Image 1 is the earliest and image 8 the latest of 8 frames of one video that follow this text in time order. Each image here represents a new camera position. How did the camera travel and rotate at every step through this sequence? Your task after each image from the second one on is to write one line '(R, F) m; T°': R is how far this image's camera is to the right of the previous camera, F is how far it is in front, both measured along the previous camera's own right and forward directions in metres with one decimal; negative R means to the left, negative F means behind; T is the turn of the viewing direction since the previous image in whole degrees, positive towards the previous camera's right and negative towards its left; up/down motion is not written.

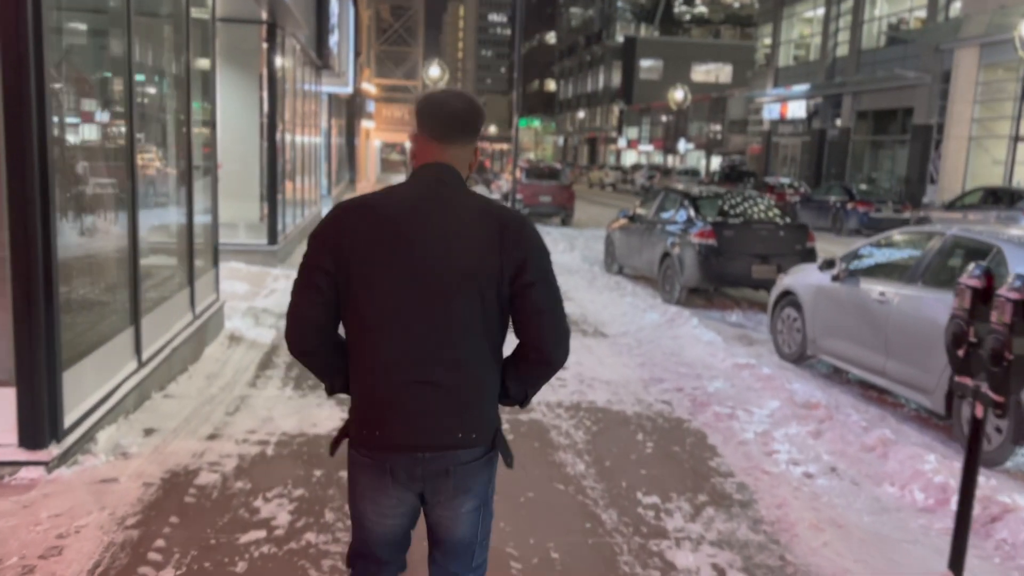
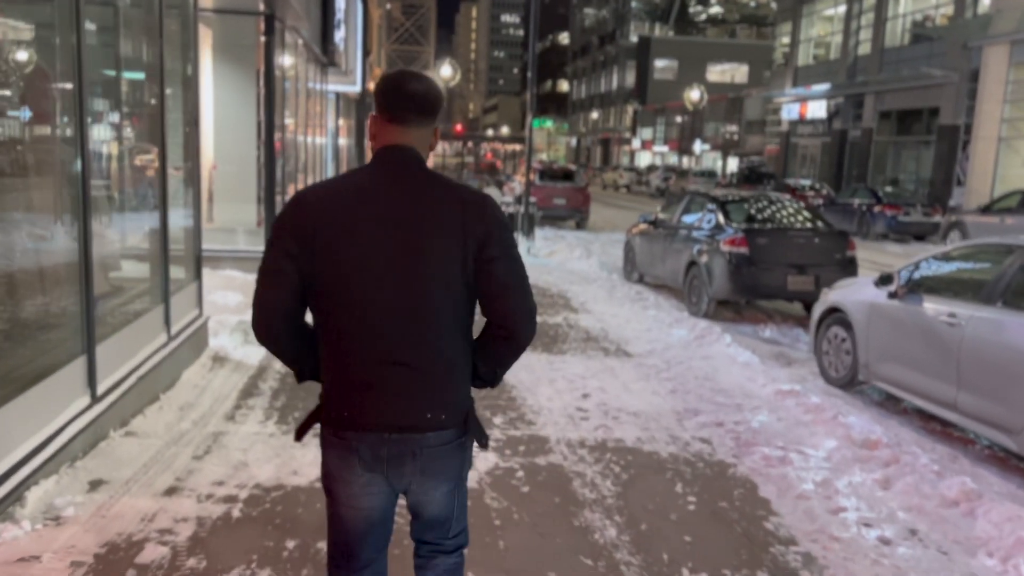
(0.0, +0.9) m; -1°
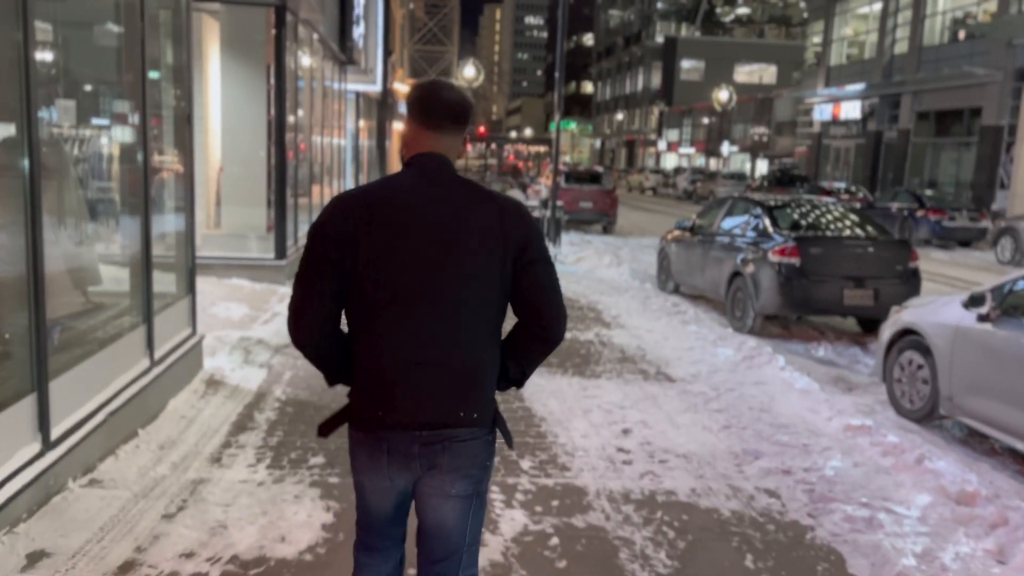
(-0.1, +0.9) m; -2°
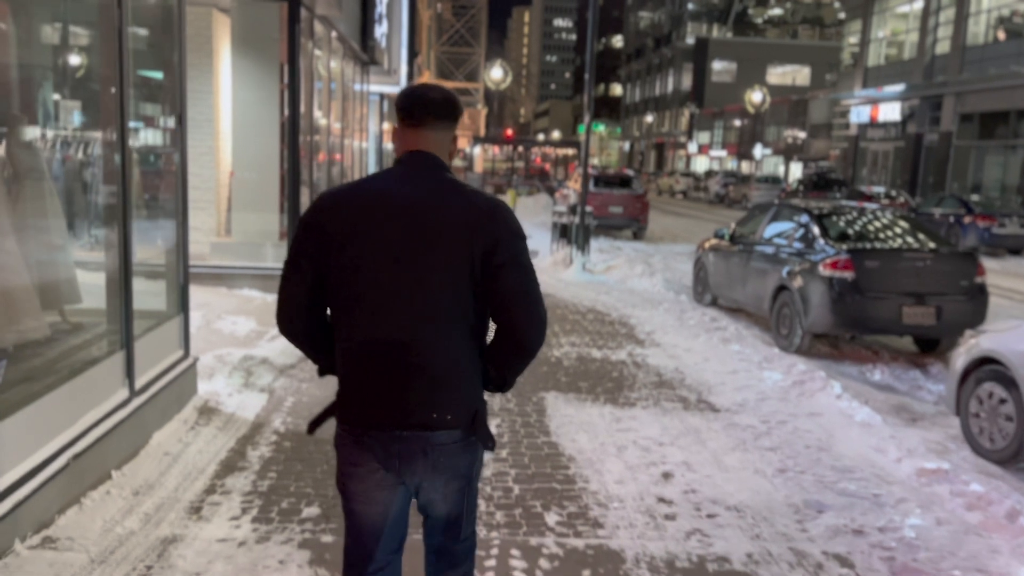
(0.0, +0.8) m; -2°
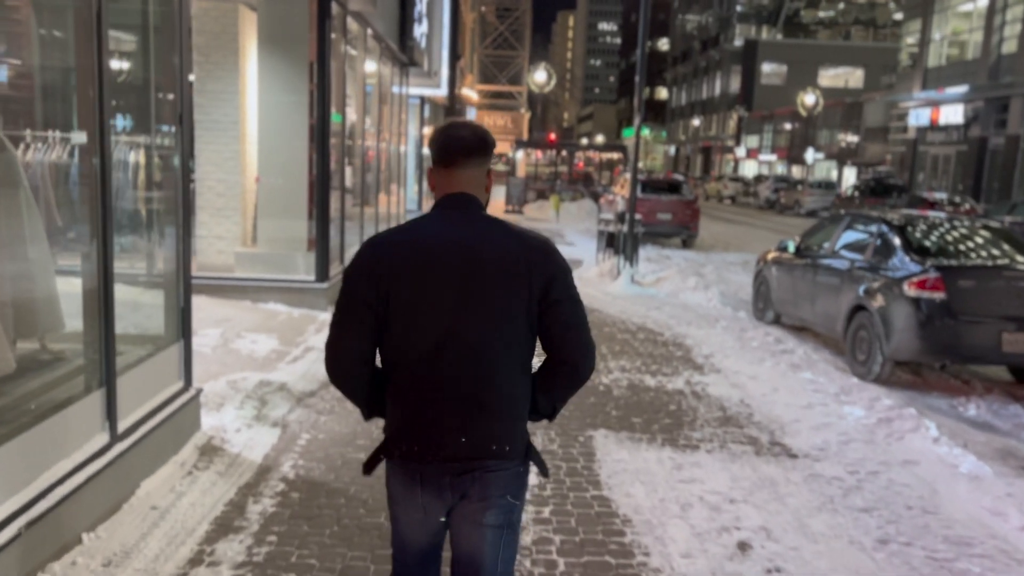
(0.0, +0.9) m; -3°
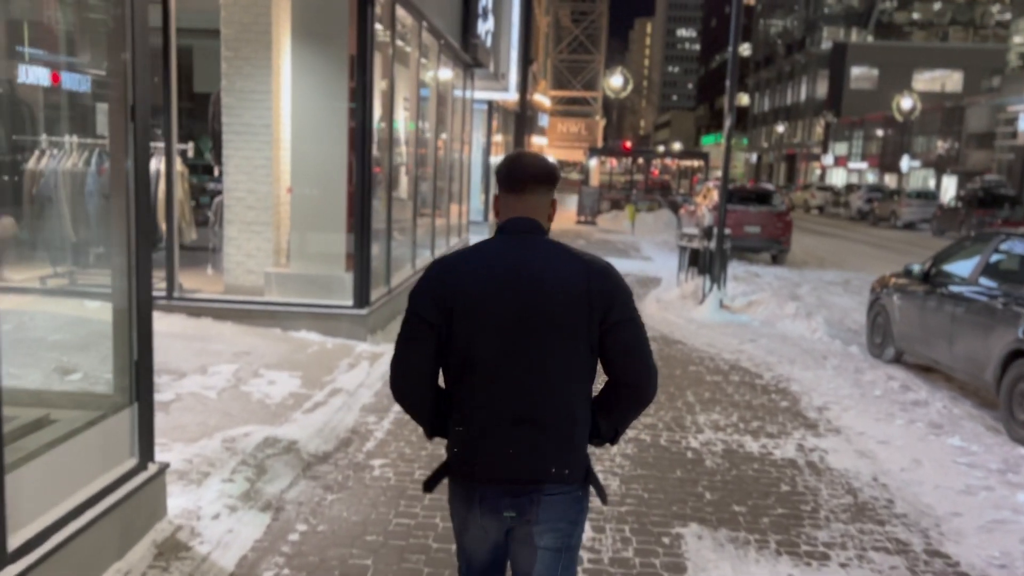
(+0.1, +1.6) m; -5°
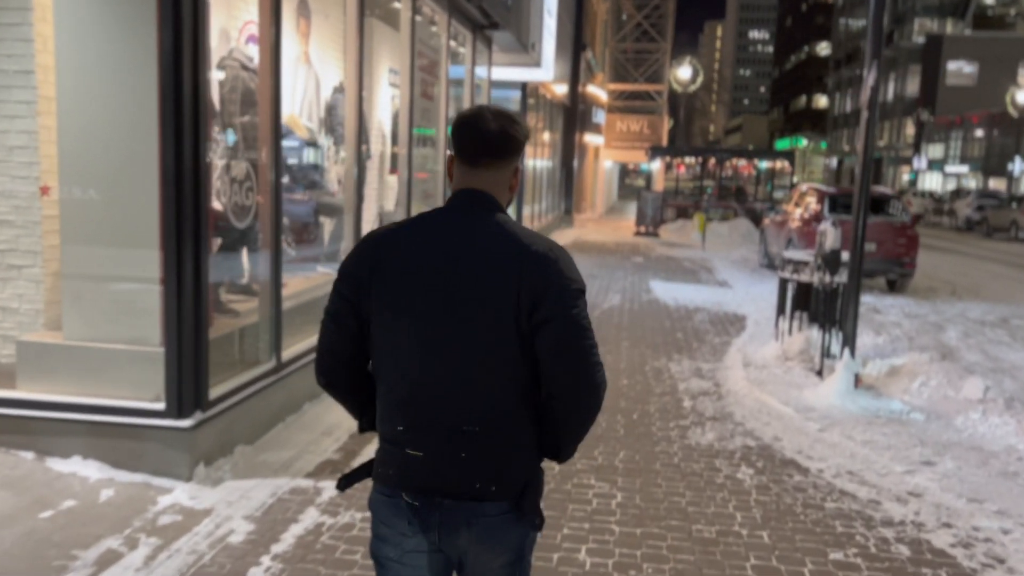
(+0.6, +4.6) m; -5°
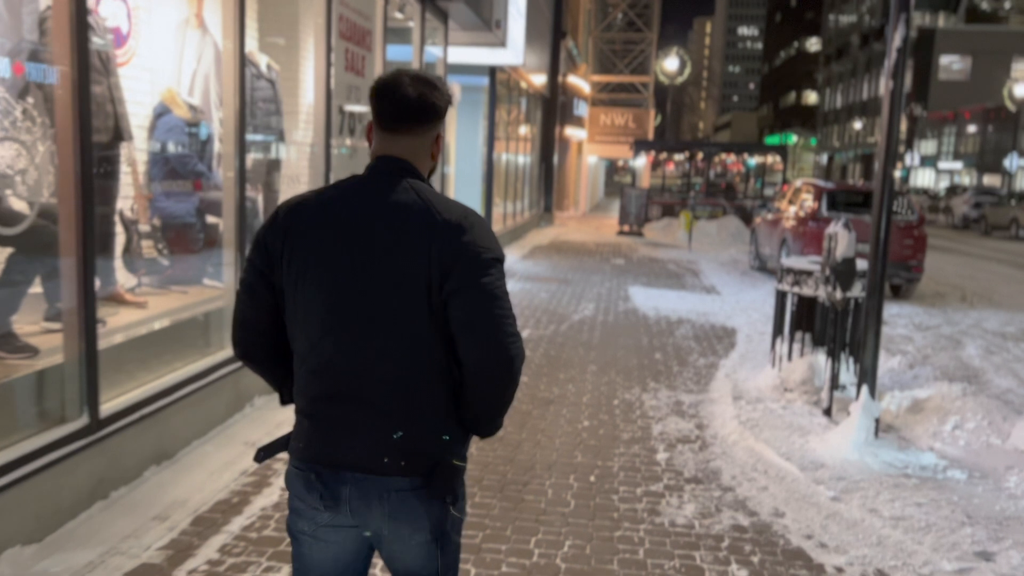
(+0.4, +1.6) m; +1°
